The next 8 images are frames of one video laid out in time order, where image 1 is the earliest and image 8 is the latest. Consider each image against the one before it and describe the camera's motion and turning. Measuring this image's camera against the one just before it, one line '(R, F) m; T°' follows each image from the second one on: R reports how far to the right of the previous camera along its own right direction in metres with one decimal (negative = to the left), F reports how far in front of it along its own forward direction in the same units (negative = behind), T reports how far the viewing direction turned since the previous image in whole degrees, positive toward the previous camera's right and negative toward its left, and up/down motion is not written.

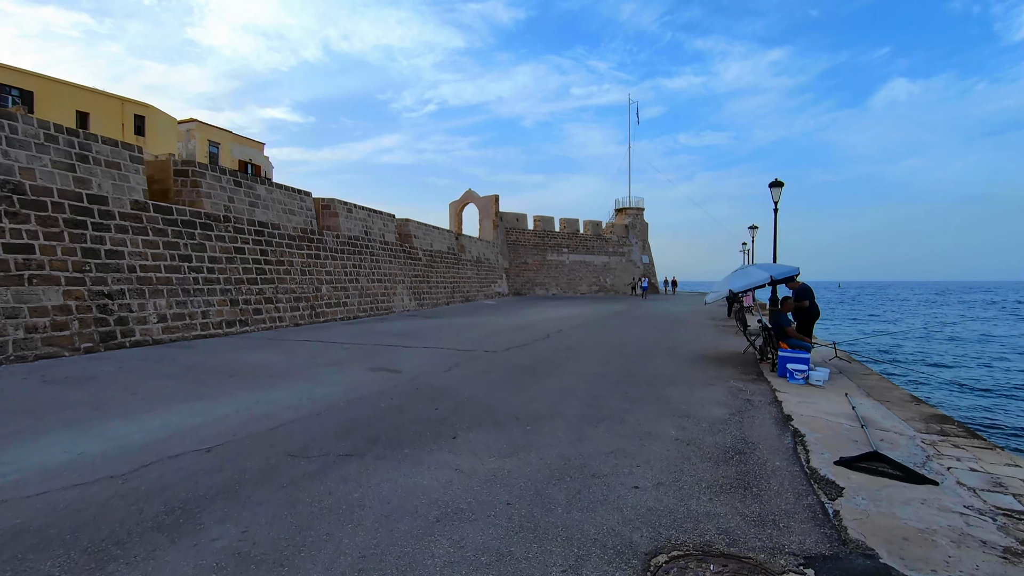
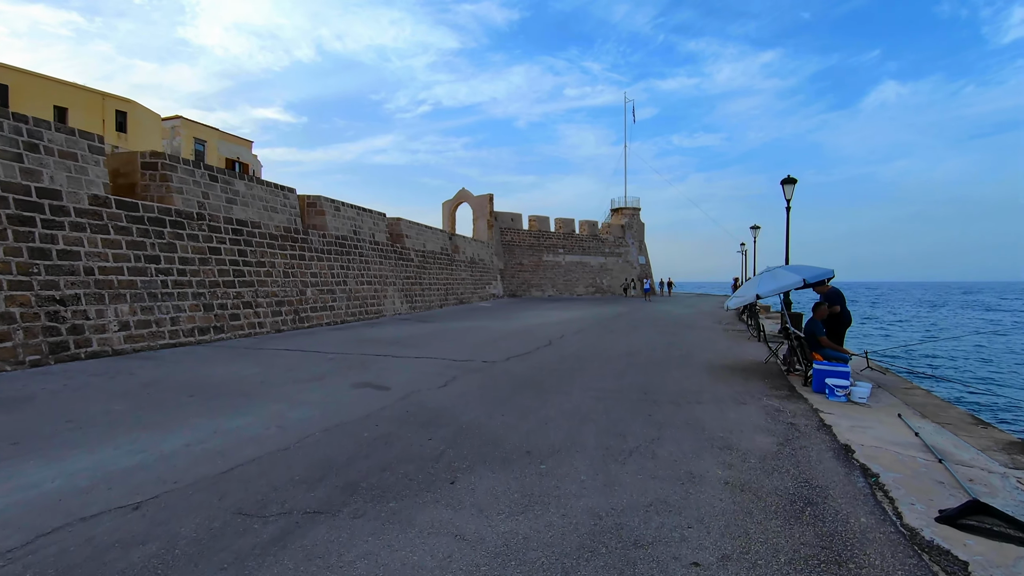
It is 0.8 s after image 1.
(-0.1, +0.9) m; +1°
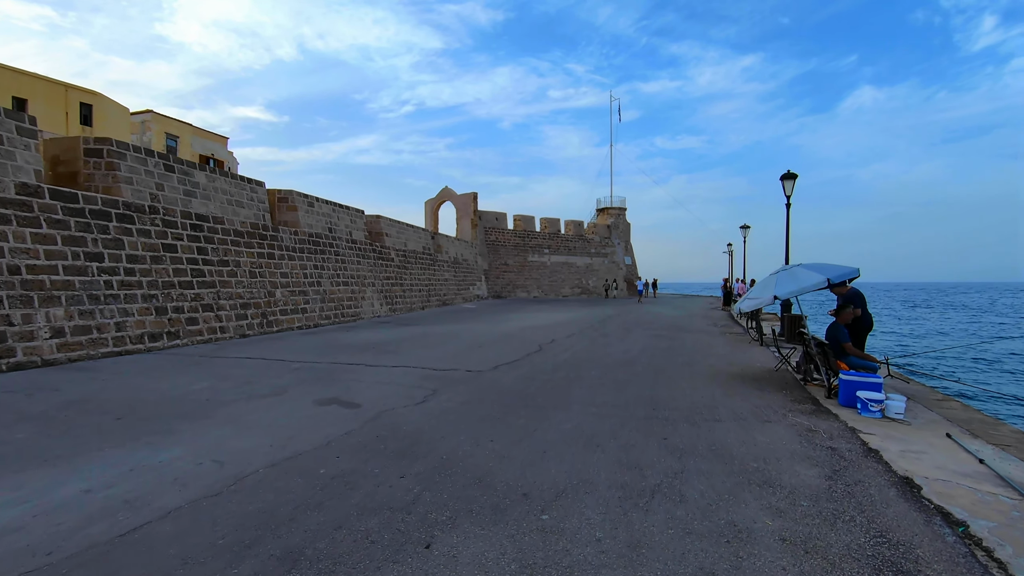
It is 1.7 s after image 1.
(-0.1, +0.9) m; +2°
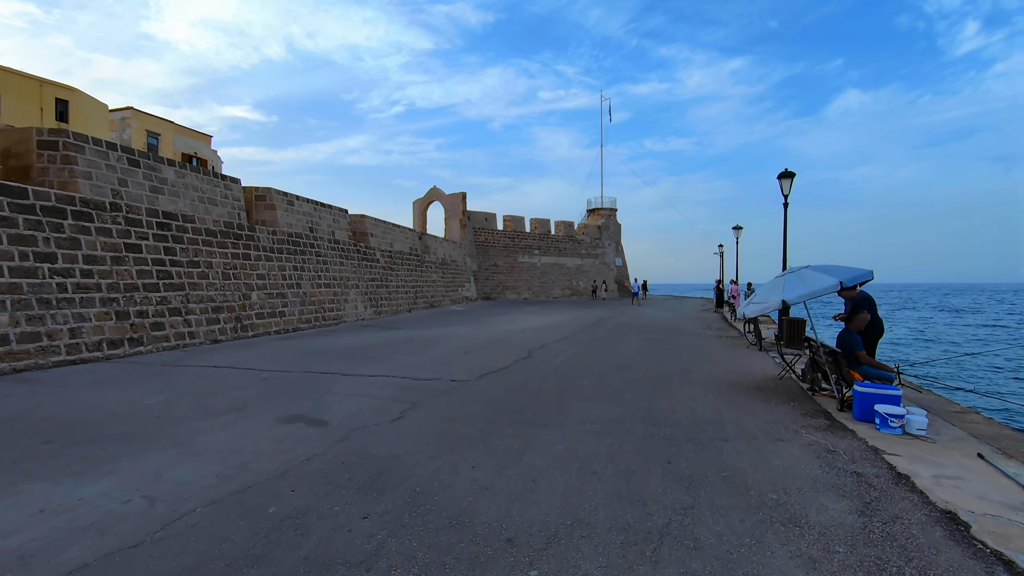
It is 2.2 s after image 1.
(0.0, +0.5) m; +1°
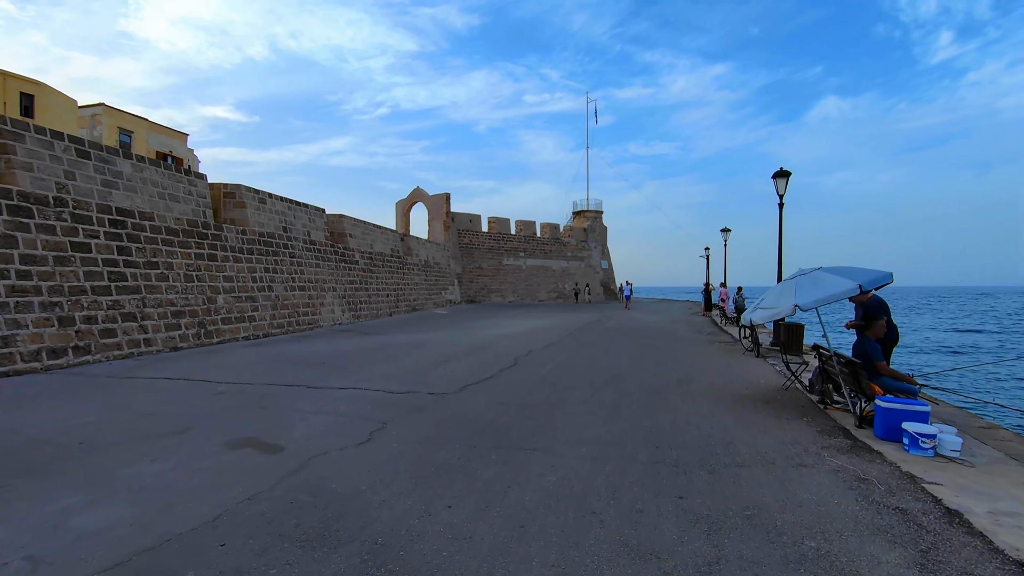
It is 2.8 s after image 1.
(0.0, +0.6) m; +2°
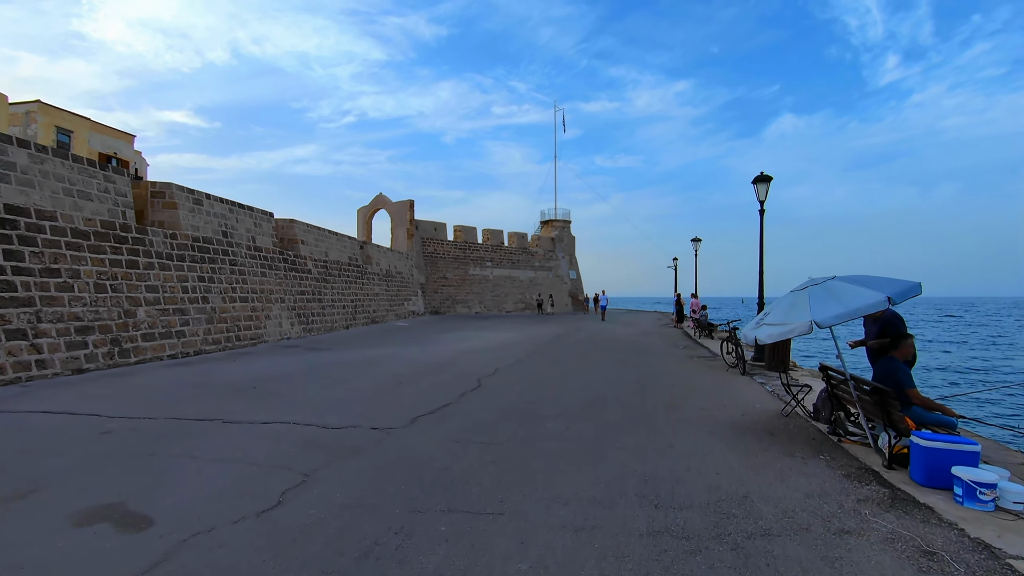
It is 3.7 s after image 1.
(+0.1, +1.0) m; +3°
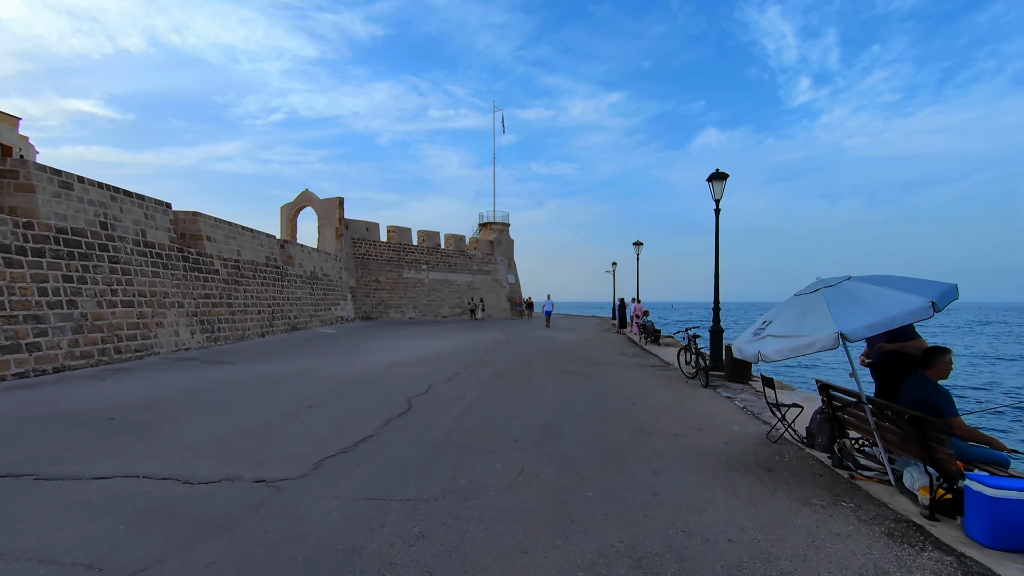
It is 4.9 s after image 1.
(0.0, +1.2) m; +7°
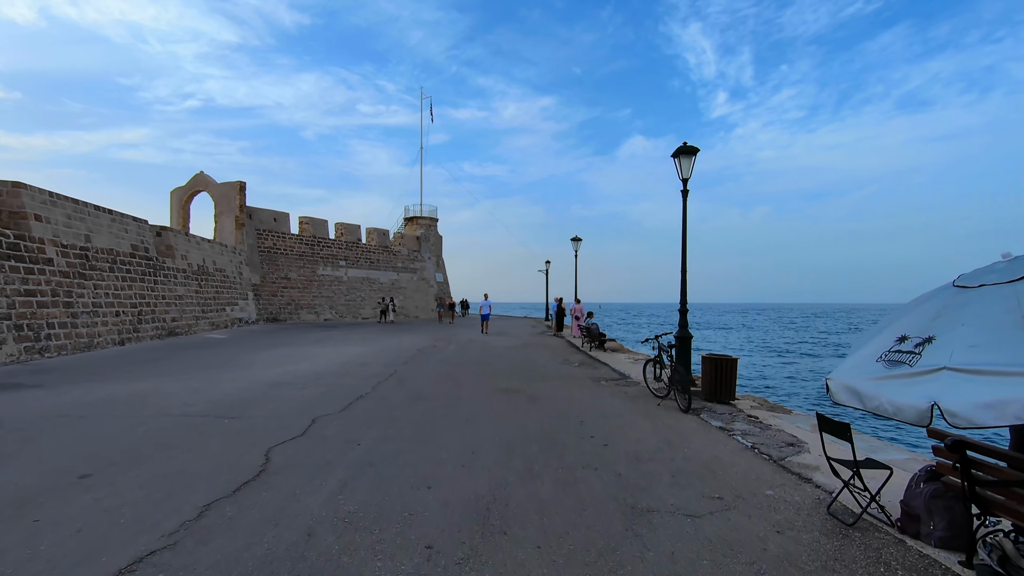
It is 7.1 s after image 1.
(+0.1, +2.3) m; +7°
